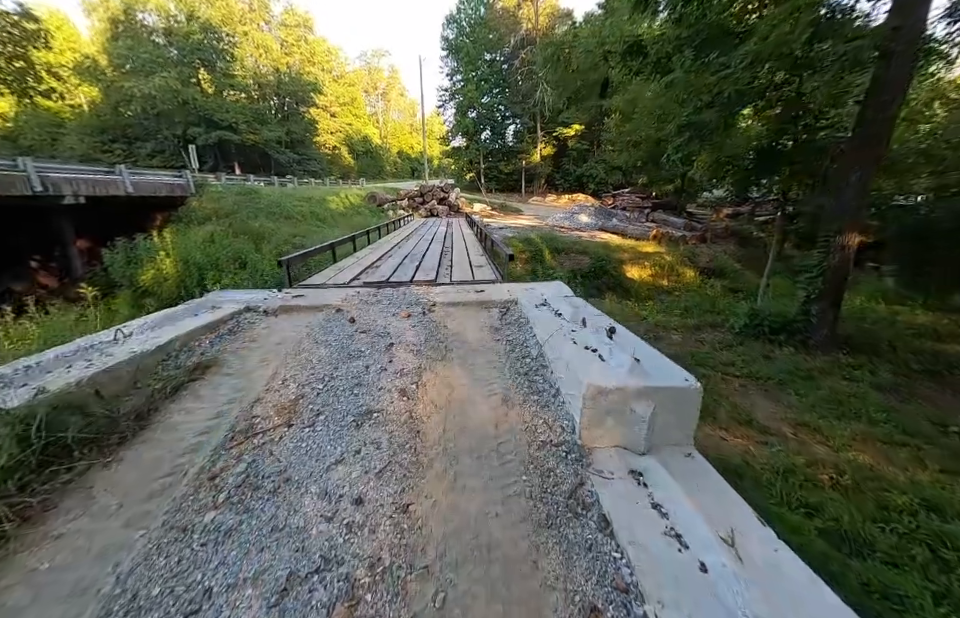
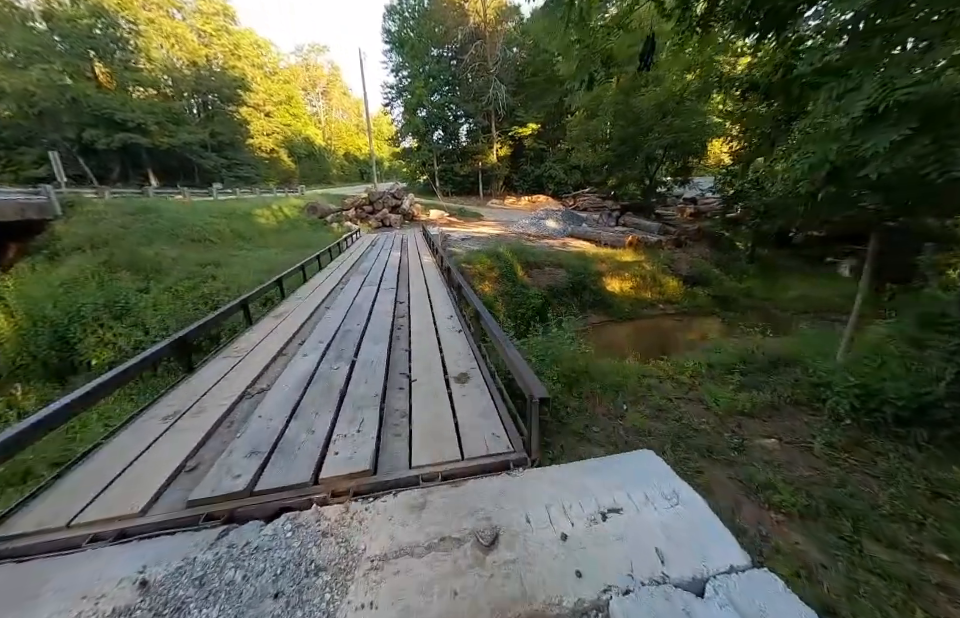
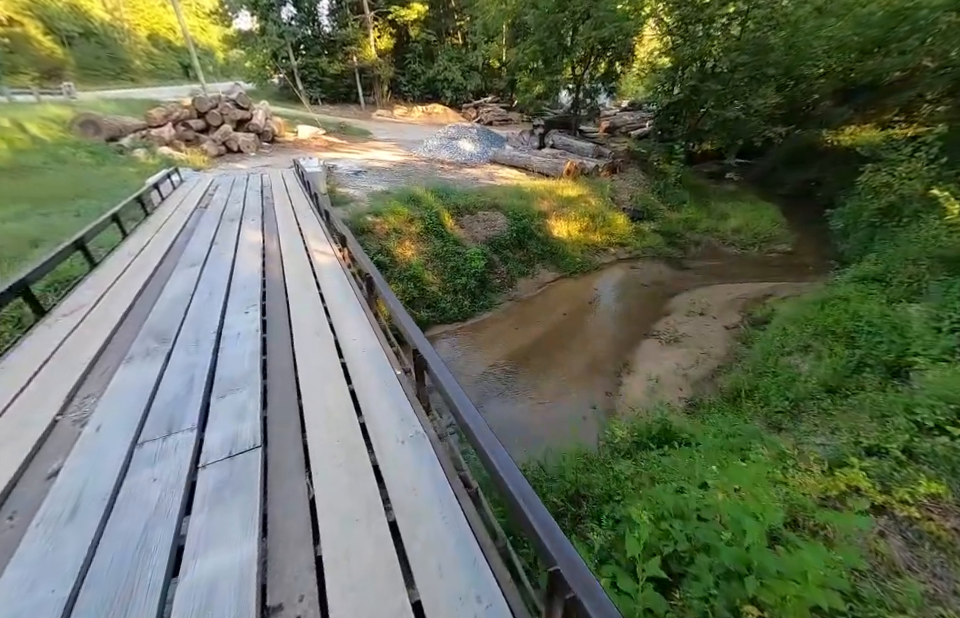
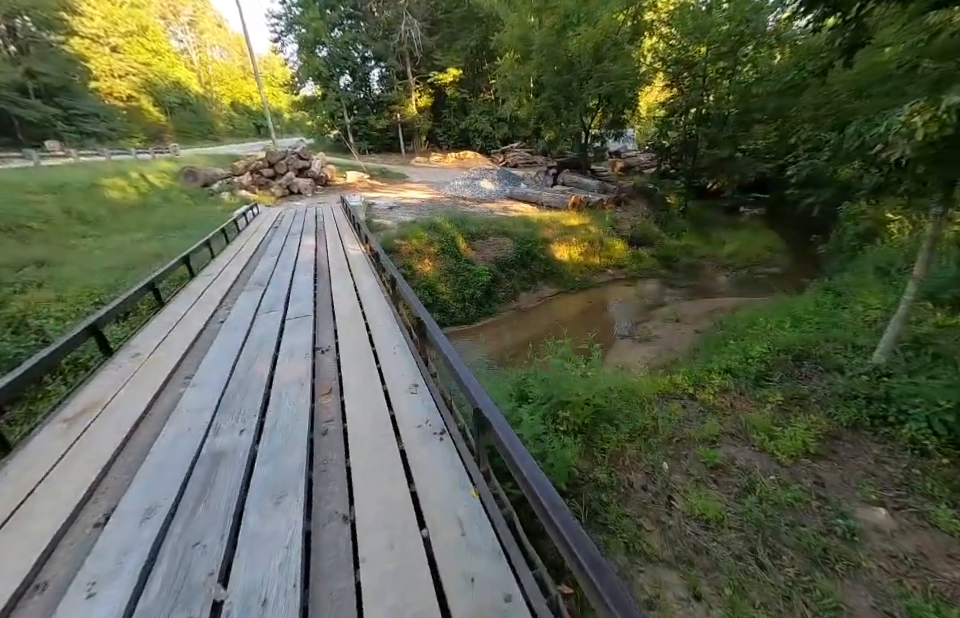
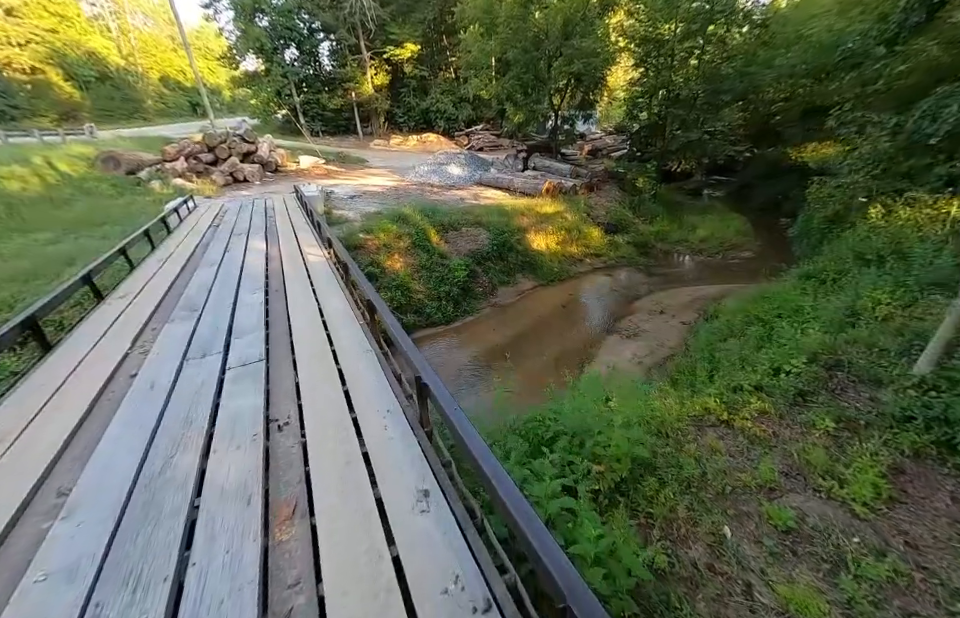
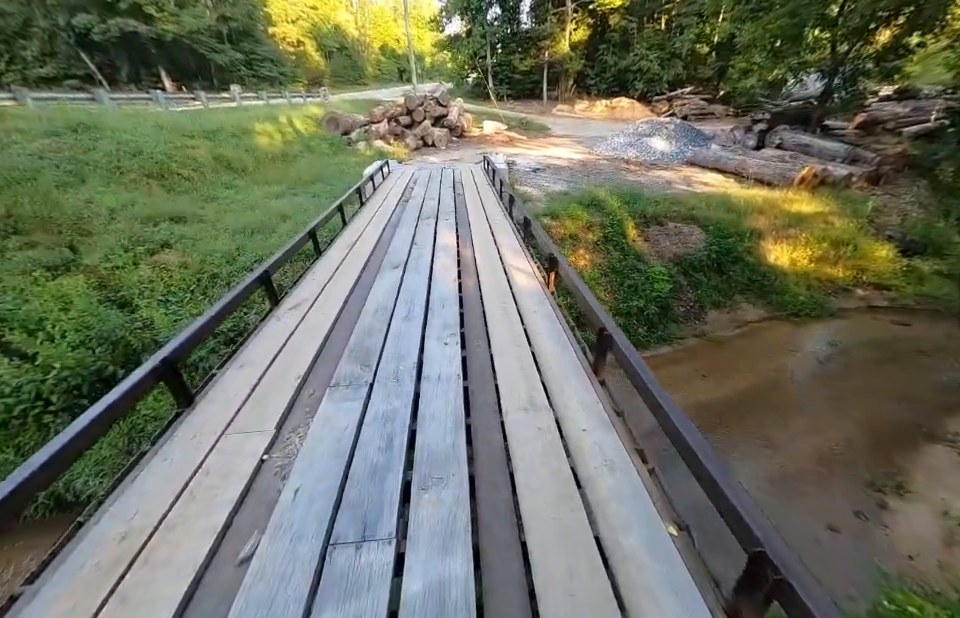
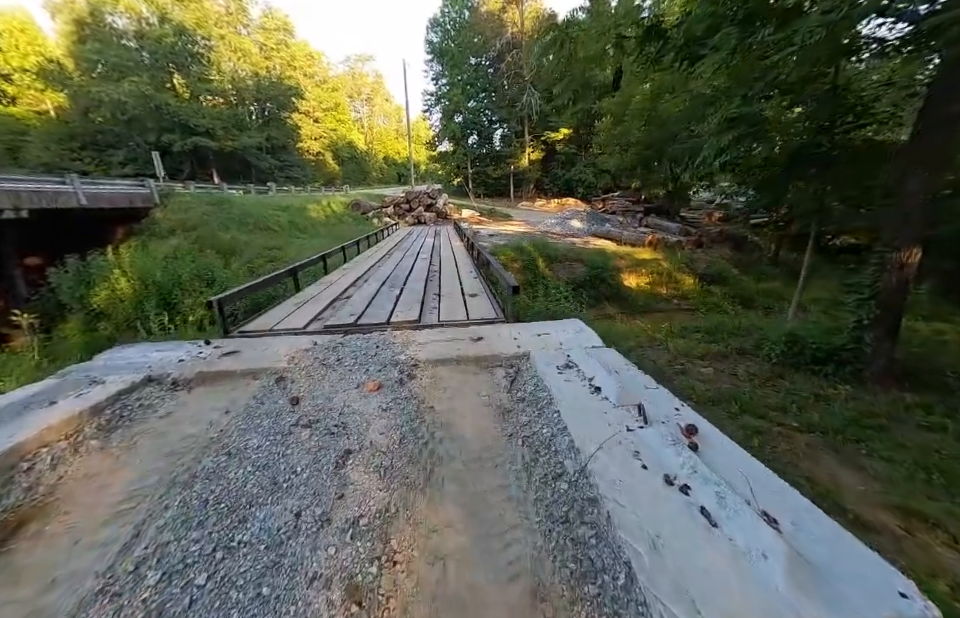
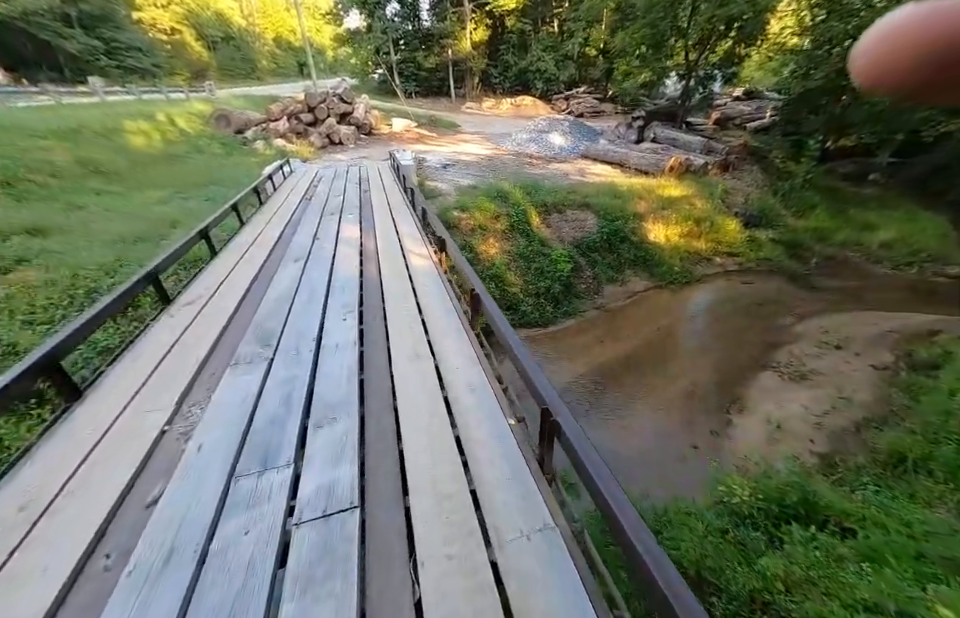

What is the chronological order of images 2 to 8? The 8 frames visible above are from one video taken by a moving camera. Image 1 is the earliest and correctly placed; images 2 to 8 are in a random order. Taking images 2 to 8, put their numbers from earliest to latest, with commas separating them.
7, 2, 4, 5, 3, 8, 6
